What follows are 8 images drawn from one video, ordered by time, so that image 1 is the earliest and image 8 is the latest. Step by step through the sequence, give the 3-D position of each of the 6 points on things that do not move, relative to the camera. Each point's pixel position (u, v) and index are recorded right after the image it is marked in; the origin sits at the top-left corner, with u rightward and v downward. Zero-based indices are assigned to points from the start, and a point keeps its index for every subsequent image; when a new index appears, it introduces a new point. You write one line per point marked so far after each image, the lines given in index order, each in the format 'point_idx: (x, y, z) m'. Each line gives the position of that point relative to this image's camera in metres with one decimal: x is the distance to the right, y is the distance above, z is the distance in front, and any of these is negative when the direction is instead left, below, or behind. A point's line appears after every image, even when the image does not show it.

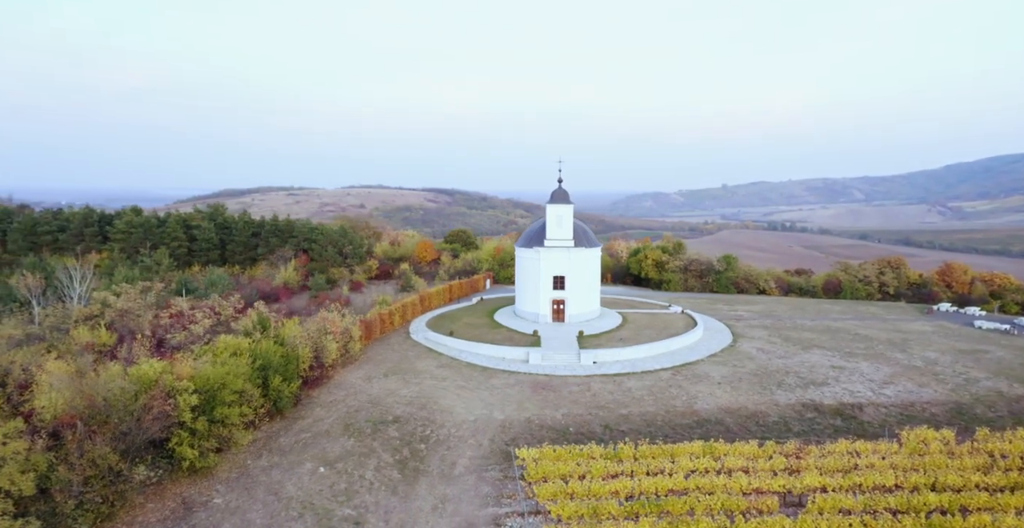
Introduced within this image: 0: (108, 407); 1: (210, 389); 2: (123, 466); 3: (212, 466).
0: (-10.2, -3.6, +15.7) m
1: (-8.6, -3.6, +17.7) m
2: (-9.4, -4.8, +14.8) m
3: (-8.3, -5.6, +17.2) m
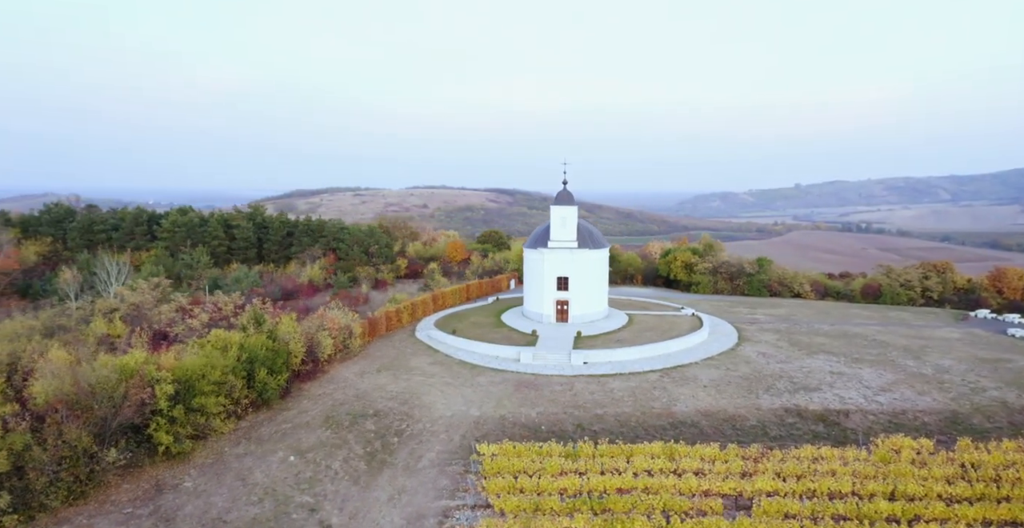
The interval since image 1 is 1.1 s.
0: (-11.4, -3.5, +16.8) m
1: (-9.7, -3.4, +18.6) m
2: (-10.7, -4.7, +15.8) m
3: (-9.4, -5.4, +18.1) m
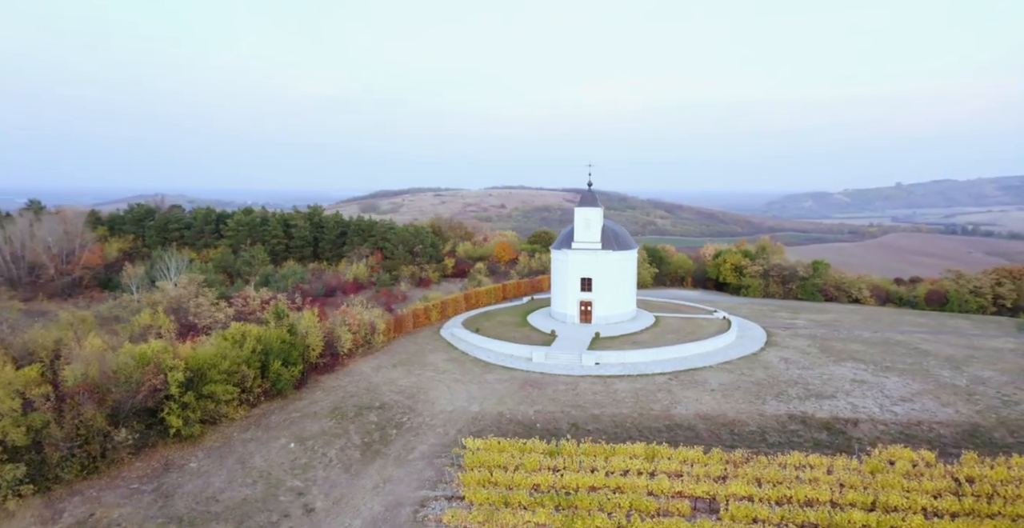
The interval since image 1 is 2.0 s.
0: (-11.8, -3.4, +18.3) m
1: (-10.0, -3.3, +20.0) m
2: (-11.3, -4.6, +17.3) m
3: (-9.8, -5.3, +19.4) m
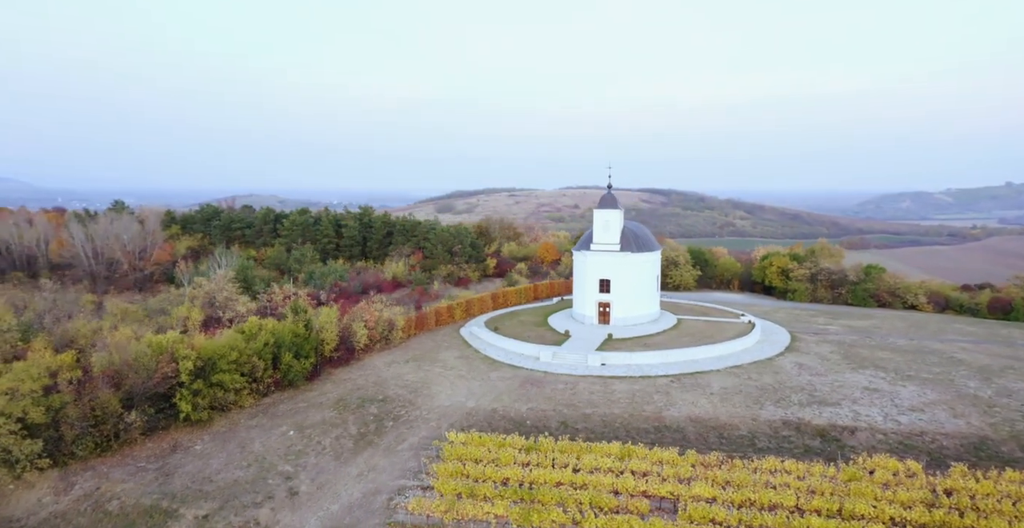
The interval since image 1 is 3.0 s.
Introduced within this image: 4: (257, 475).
0: (-12.3, -3.2, +19.9) m
1: (-10.3, -3.2, +21.4) m
2: (-11.9, -4.4, +18.8) m
3: (-10.2, -5.2, +20.8) m
4: (-7.2, -6.0, +17.6) m
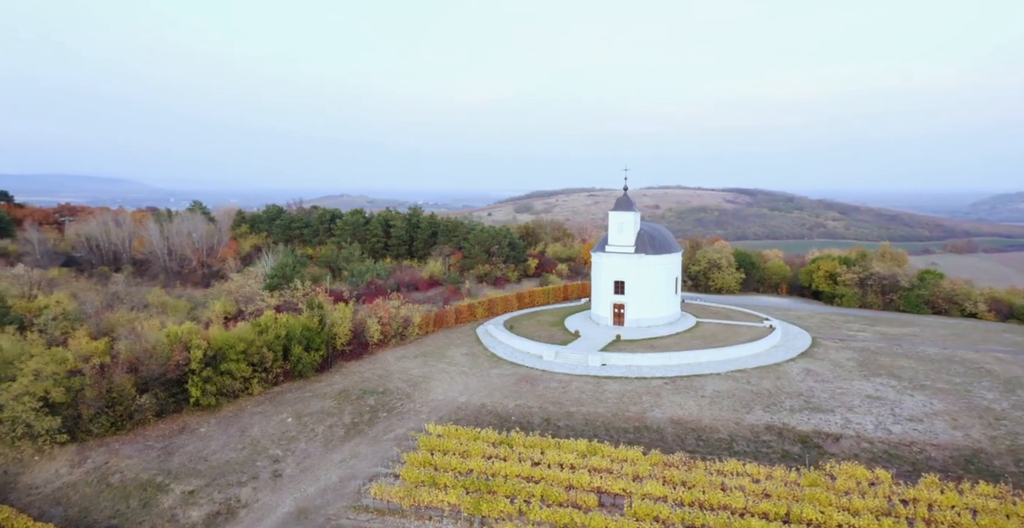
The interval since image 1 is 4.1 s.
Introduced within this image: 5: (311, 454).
0: (-12.8, -3.1, +21.7) m
1: (-10.7, -3.1, +23.0) m
2: (-12.5, -4.3, +20.6) m
3: (-10.7, -5.1, +22.4) m
4: (-8.0, -5.9, +19.0) m
5: (-6.3, -5.9, +19.4) m
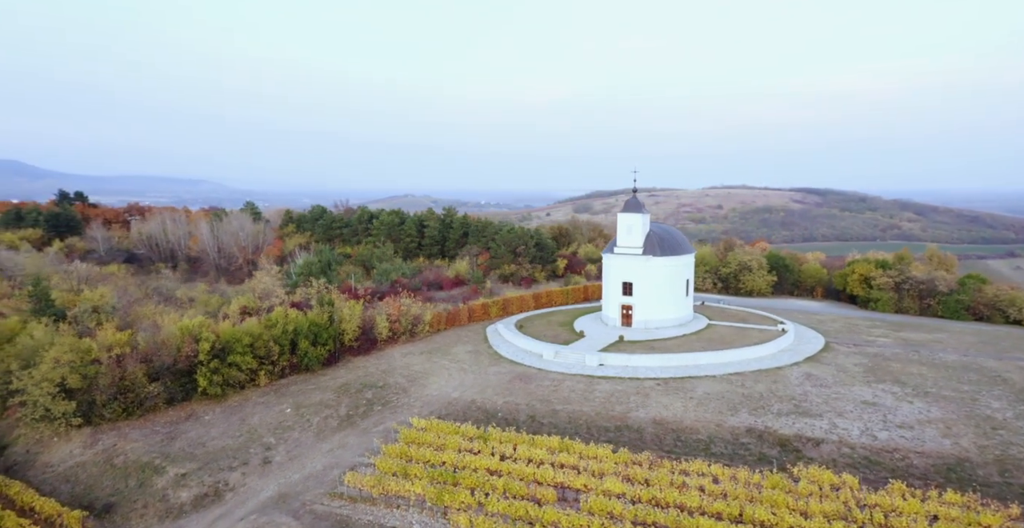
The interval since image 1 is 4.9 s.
0: (-13.3, -3.0, +23.2) m
1: (-11.0, -3.0, +24.3) m
2: (-13.0, -4.2, +22.1) m
3: (-11.0, -5.0, +23.7) m
4: (-8.7, -5.8, +20.1) m
5: (-6.9, -5.9, +20.5) m
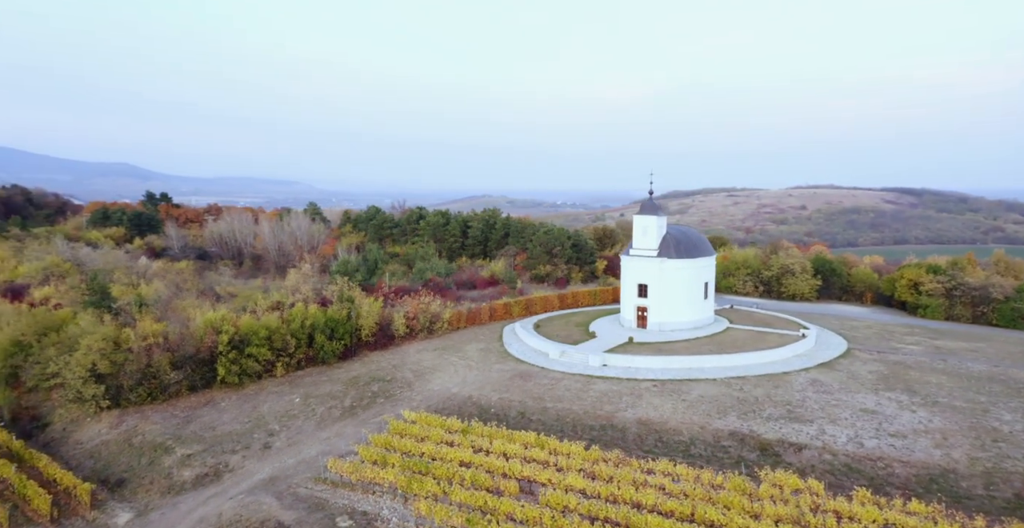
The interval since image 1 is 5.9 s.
0: (-13.4, -2.9, +25.1) m
1: (-11.1, -2.9, +26.1) m
2: (-13.3, -4.1, +24.0) m
3: (-11.1, -4.9, +25.5) m
4: (-9.1, -5.8, +21.6) m
5: (-7.3, -5.9, +21.8) m
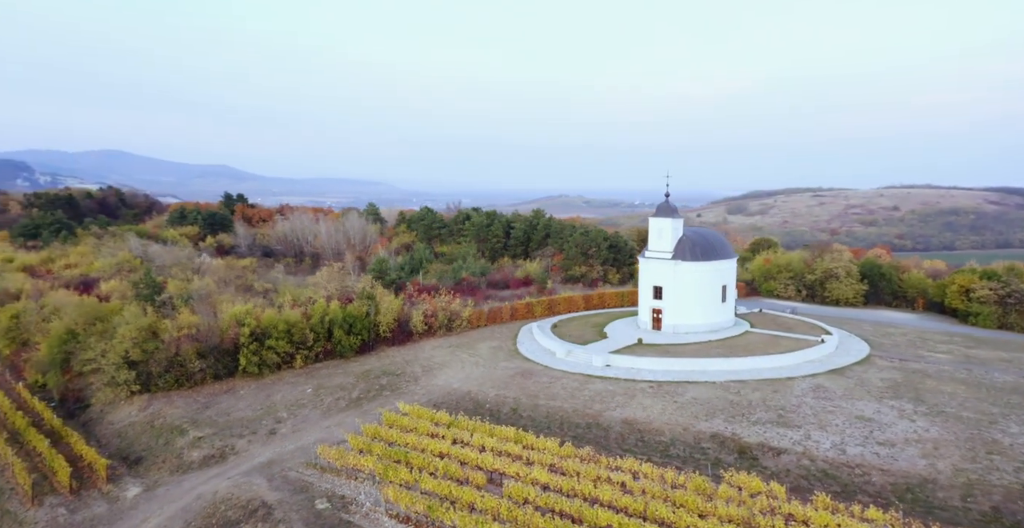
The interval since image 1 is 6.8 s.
0: (-13.3, -2.8, +27.2) m
1: (-10.9, -2.9, +27.9) m
2: (-13.3, -4.0, +26.0) m
3: (-11.1, -4.9, +27.3) m
4: (-9.5, -5.7, +23.3) m
5: (-7.6, -5.8, +23.3) m
